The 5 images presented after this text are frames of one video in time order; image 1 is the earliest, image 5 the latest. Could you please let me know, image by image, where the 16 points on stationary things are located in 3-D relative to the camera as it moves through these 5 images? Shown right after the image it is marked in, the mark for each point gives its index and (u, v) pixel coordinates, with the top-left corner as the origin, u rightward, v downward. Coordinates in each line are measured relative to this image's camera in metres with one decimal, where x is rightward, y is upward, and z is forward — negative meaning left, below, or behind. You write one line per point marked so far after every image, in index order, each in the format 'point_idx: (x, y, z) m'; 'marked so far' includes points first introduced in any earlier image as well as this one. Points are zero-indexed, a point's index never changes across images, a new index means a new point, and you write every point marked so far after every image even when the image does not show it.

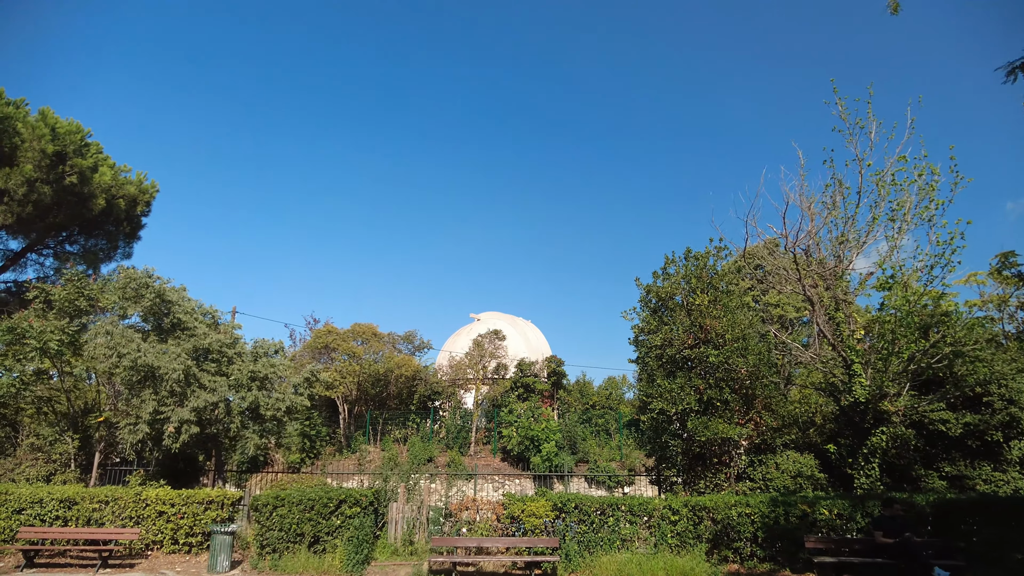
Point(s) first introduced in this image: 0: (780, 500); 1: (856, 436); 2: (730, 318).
0: (+3.8, -3.0, +9.2) m
1: (+5.6, -2.4, +10.5) m
2: (+3.8, -0.5, +11.3) m
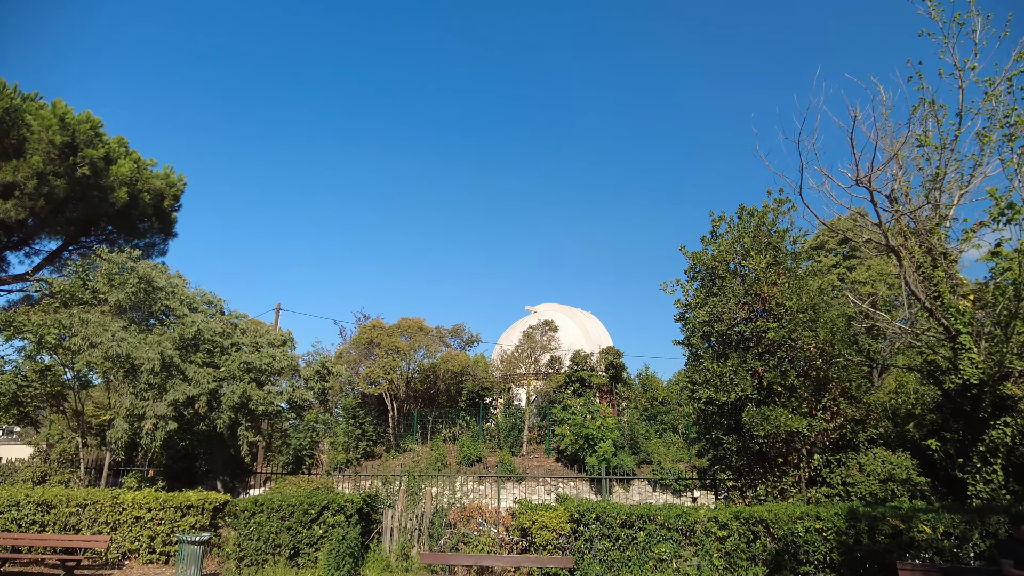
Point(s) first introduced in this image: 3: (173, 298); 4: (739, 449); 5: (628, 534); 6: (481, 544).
0: (+3.8, -2.4, +7.1) m
1: (+5.7, -1.8, +8.1) m
2: (+3.9, +0.1, +9.1) m
3: (-5.8, -0.2, +11.1) m
4: (+3.1, -2.2, +9.0) m
5: (+1.4, -2.9, +7.7) m
6: (-0.4, -3.3, +8.3) m
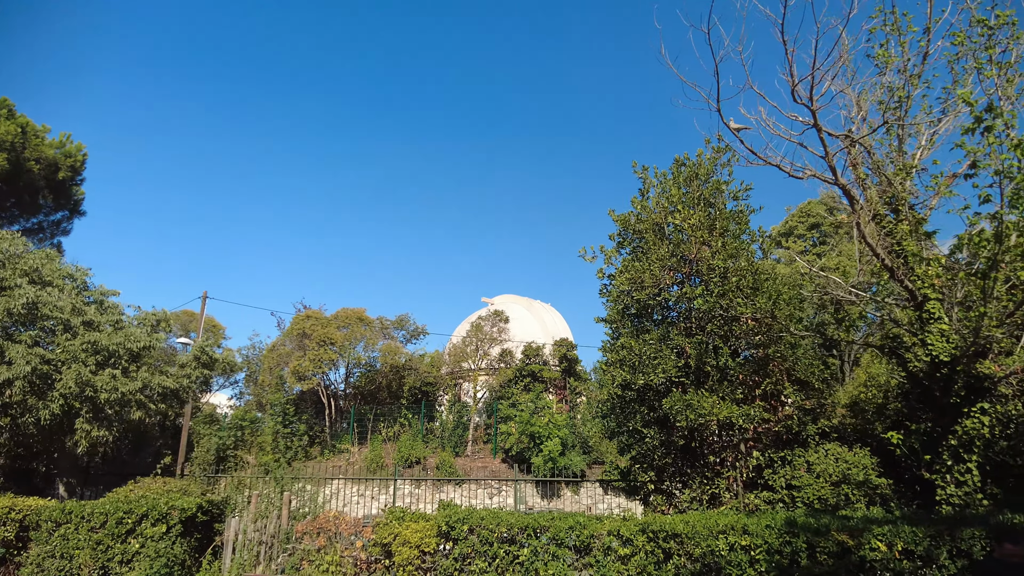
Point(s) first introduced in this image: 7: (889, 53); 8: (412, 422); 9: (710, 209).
0: (+2.4, -2.0, +5.5) m
1: (+4.3, -1.3, +6.6) m
2: (+2.5, +0.5, +7.5) m
3: (-7.2, +0.3, +9.3) m
4: (+1.7, -1.8, +7.4) m
5: (0.0, -2.5, +6.1) m
6: (-1.8, -2.8, +6.6) m
7: (+3.9, +2.4, +6.7) m
8: (-3.1, -4.1, +19.8) m
9: (+2.4, +1.0, +7.9) m
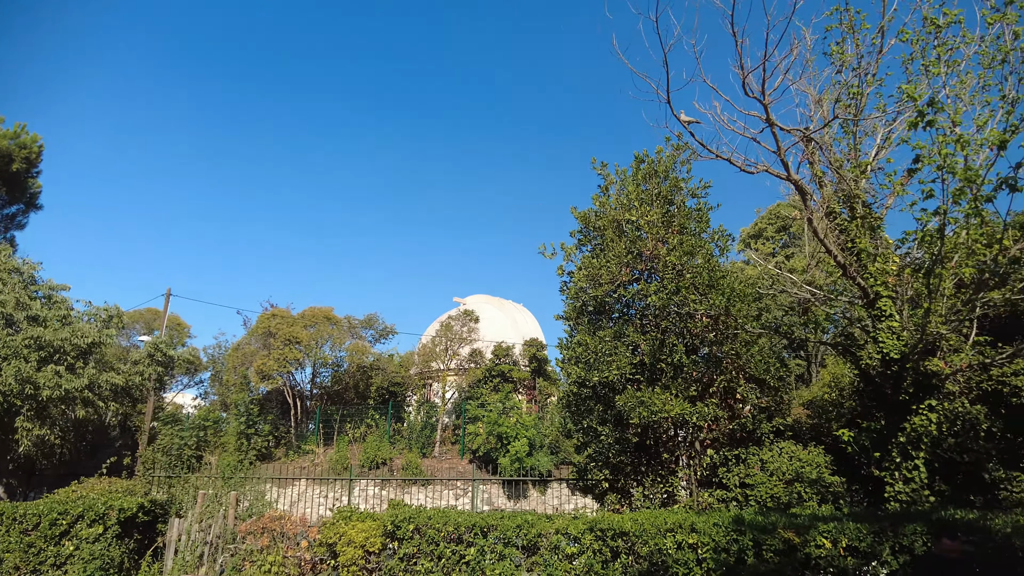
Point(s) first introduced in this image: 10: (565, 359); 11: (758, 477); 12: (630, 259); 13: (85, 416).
0: (+2.0, -1.9, +5.4) m
1: (+3.8, -1.3, +6.6) m
2: (+2.0, +0.5, +7.5) m
3: (-7.8, +0.4, +9.0) m
4: (+1.2, -1.7, +7.4) m
5: (-0.5, -2.4, +6.0) m
6: (-2.3, -2.7, +6.4) m
7: (+3.4, +2.4, +6.7) m
8: (-4.0, -4.0, +19.5) m
9: (+1.9, +1.0, +7.9) m
10: (+0.6, -0.8, +7.7) m
11: (+2.5, -1.9, +6.7) m
12: (+1.4, +0.3, +7.6) m
13: (-6.3, -1.9, +9.7) m
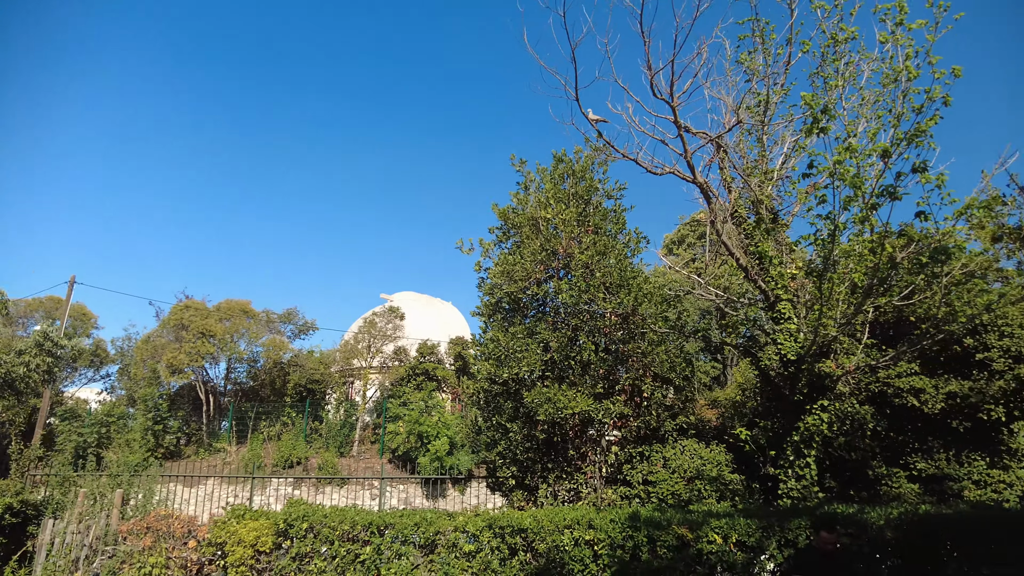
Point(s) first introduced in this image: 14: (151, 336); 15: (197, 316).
0: (+1.1, -1.9, +5.5) m
1: (+2.8, -1.4, +6.8) m
2: (+1.0, +0.6, +7.5) m
3: (-8.9, +0.7, +8.0) m
4: (+0.2, -1.7, +7.3) m
5: (-1.4, -2.3, +5.7) m
6: (-3.3, -2.6, +6.0) m
7: (+2.6, +2.4, +6.9) m
8: (-6.3, -3.8, +18.9) m
9: (+0.9, +1.0, +7.9) m
10: (-0.4, -0.8, +7.6) m
11: (+1.5, -1.9, +6.8) m
12: (+0.4, +0.4, +7.6) m
13: (-7.6, -1.6, +8.9) m
14: (-10.7, -1.4, +19.3) m
15: (-9.3, -0.8, +19.2) m
